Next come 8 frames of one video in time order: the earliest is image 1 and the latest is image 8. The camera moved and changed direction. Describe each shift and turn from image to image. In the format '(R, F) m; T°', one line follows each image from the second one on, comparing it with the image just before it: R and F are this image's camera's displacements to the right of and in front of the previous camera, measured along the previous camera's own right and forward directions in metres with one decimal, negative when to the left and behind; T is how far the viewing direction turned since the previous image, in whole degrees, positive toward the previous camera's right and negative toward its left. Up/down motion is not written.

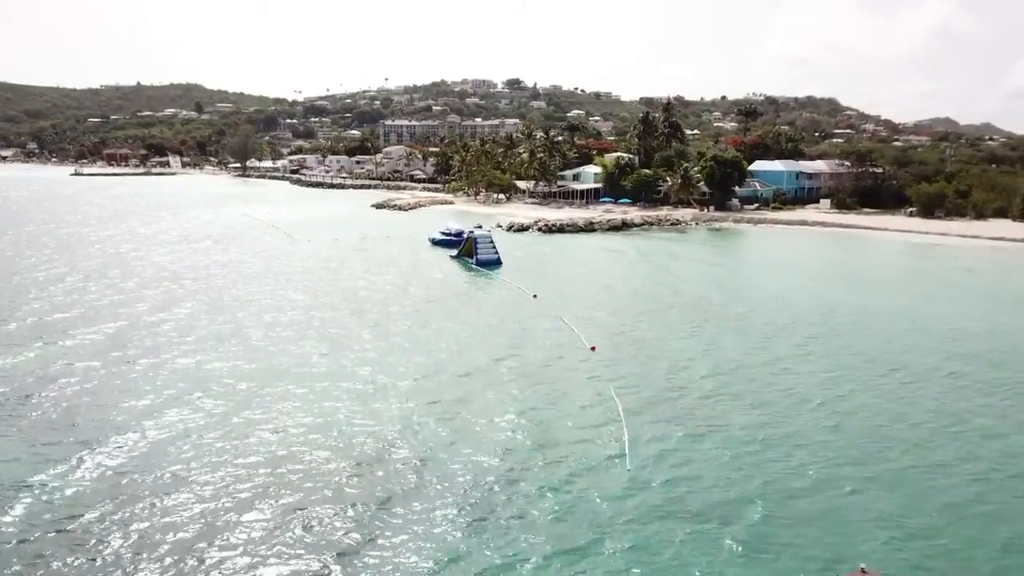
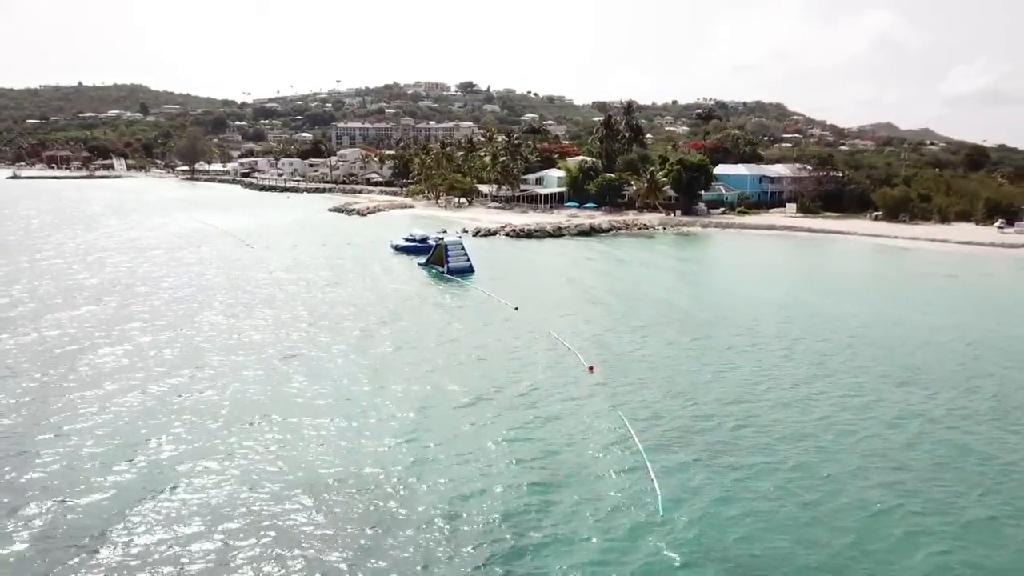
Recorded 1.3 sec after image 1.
(-0.8, +1.5) m; +3°
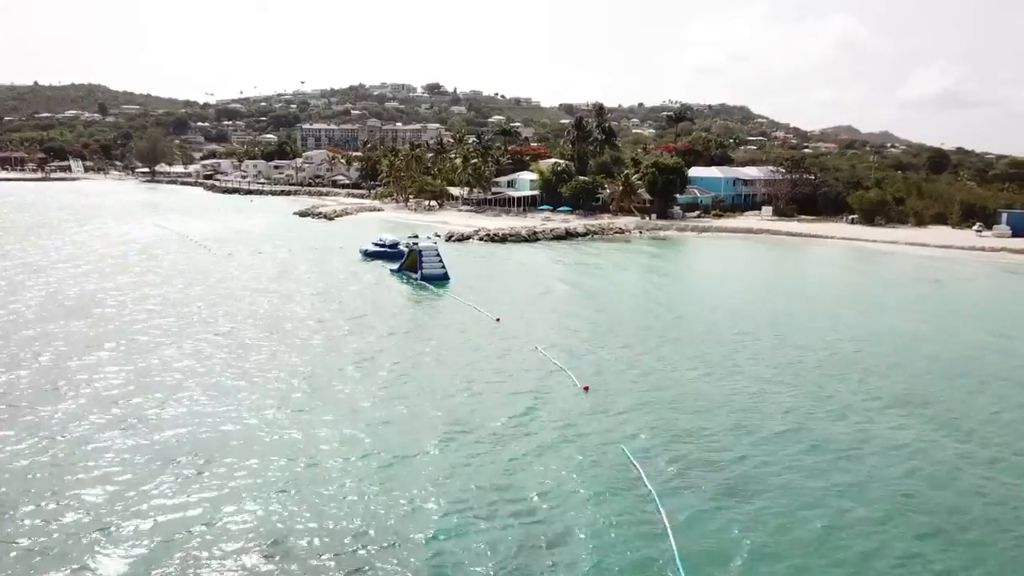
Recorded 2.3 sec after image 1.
(-0.4, +1.4) m; +2°
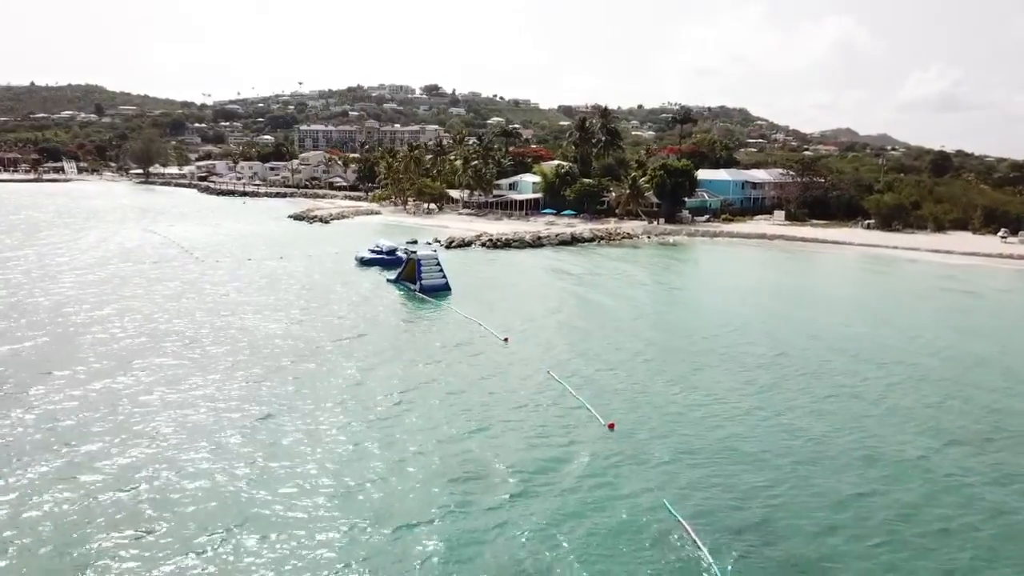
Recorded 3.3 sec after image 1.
(-0.3, +2.2) m; 0°
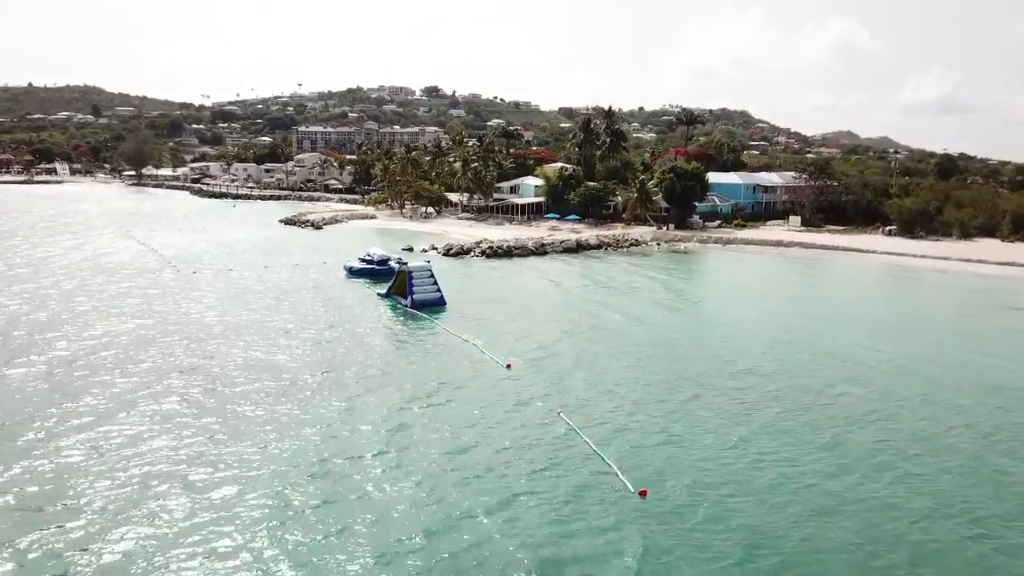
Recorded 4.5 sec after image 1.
(-0.1, +2.8) m; 0°
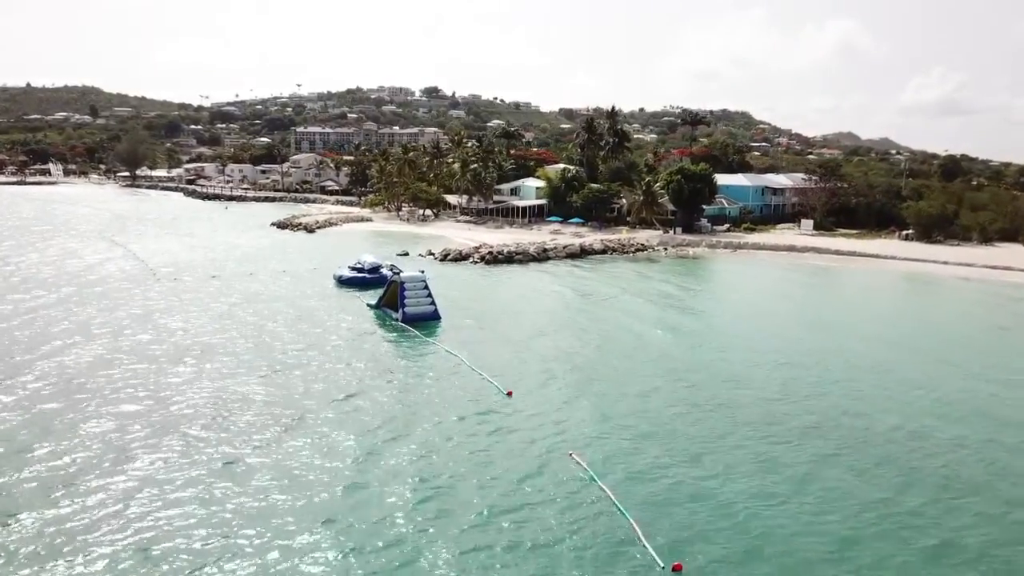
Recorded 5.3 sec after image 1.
(0.0, +2.1) m; 0°
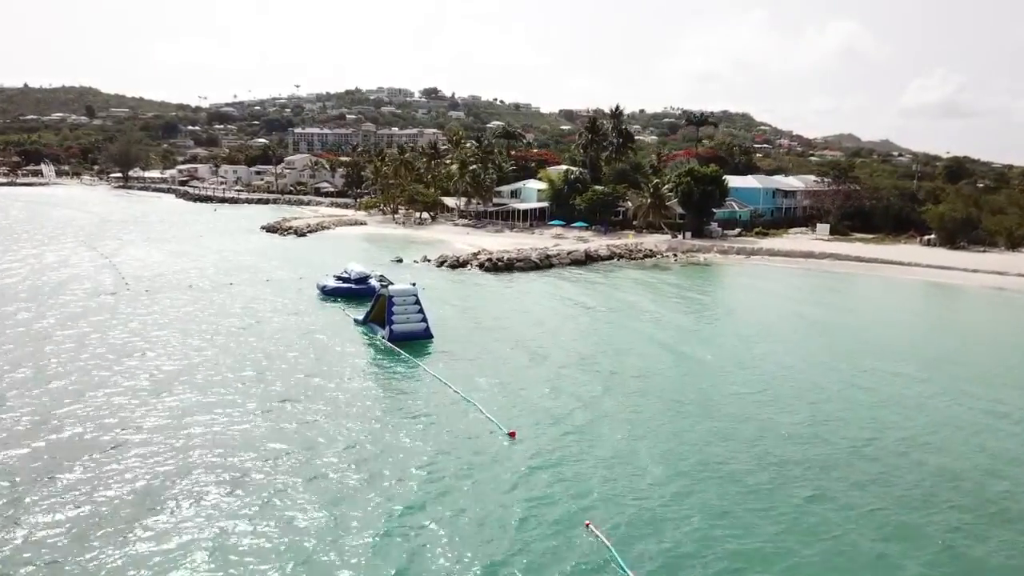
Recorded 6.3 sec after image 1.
(0.0, +2.6) m; 0°
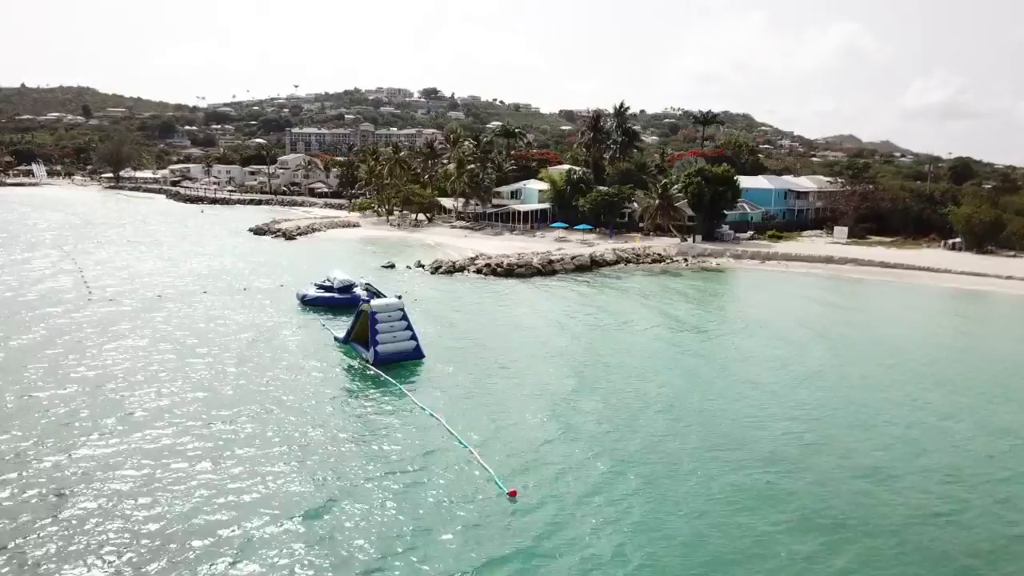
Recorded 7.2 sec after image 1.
(0.0, +2.7) m; 0°
